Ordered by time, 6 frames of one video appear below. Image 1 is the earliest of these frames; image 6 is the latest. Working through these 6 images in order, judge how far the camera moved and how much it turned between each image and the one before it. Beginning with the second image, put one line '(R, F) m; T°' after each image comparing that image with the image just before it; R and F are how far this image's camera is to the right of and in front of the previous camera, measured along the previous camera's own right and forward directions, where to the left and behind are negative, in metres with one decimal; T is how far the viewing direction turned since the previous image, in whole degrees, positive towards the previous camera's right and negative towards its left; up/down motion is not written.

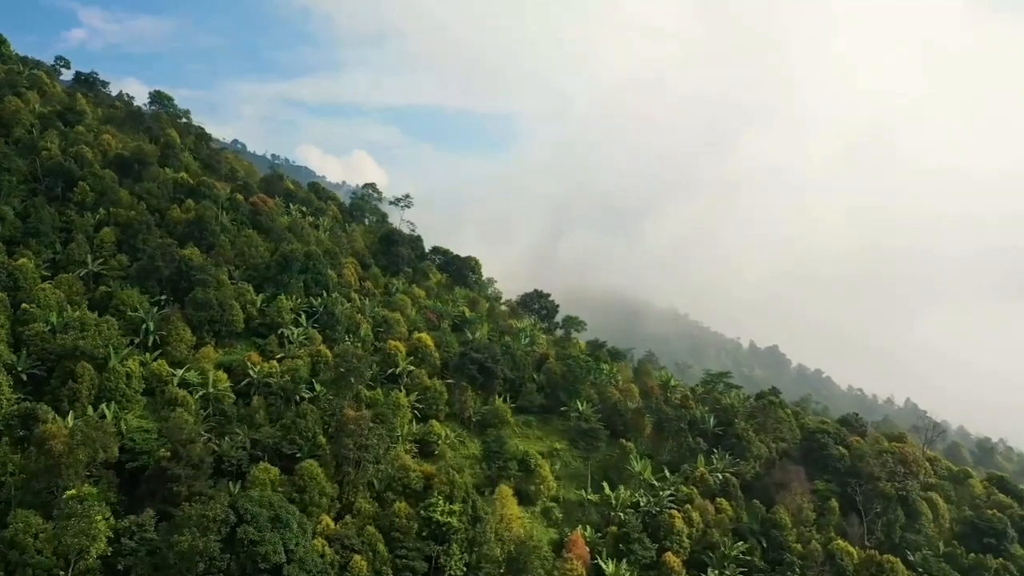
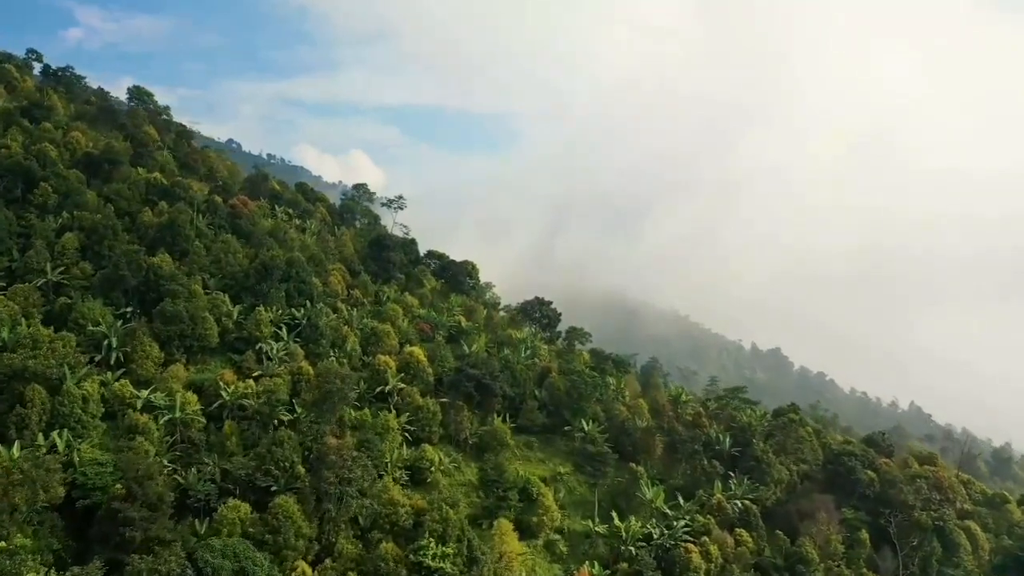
(-0.1, +3.3) m; 0°
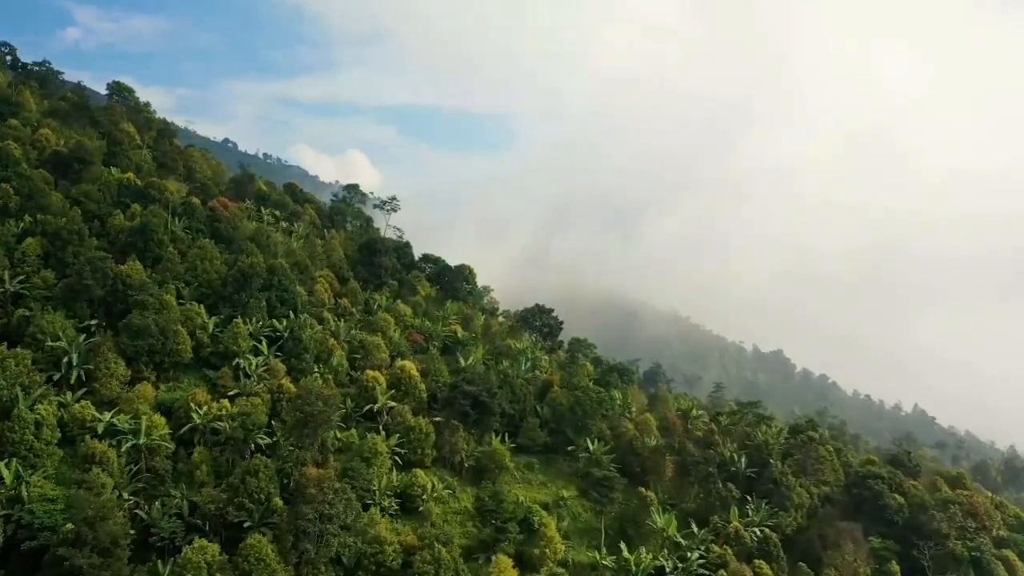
(0.0, +2.8) m; 0°
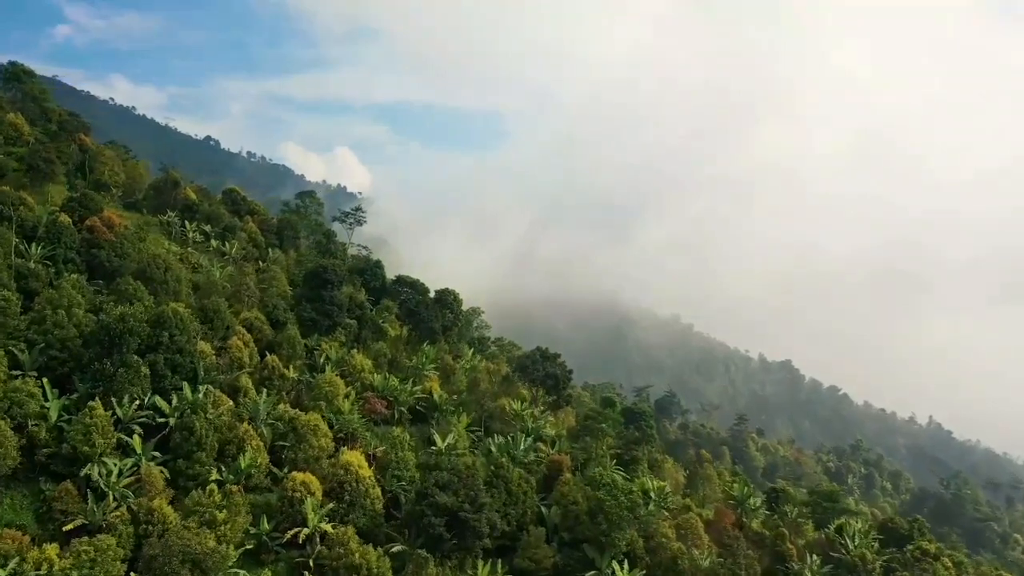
(0.0, +11.0) m; 0°
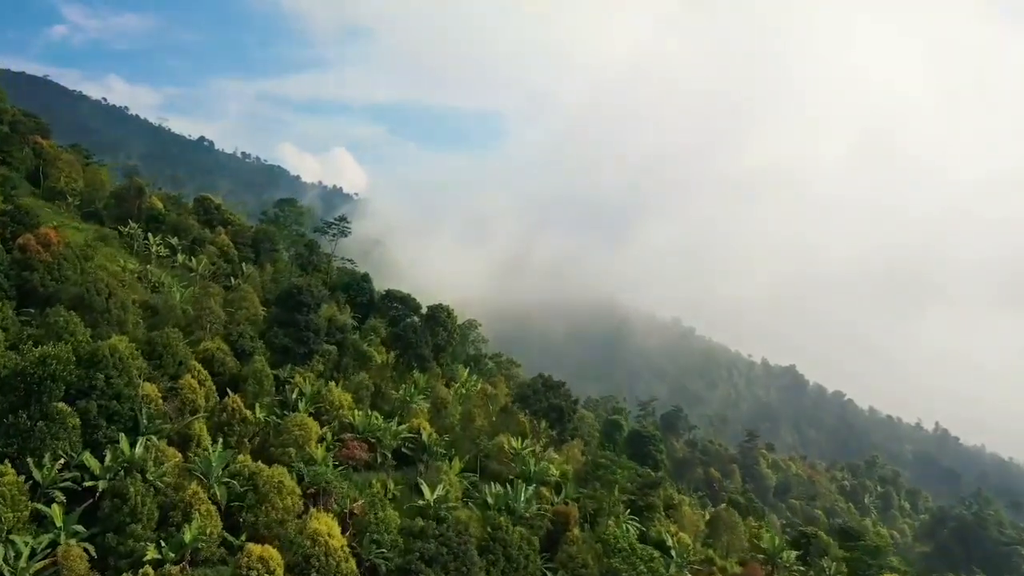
(0.0, +3.9) m; 0°
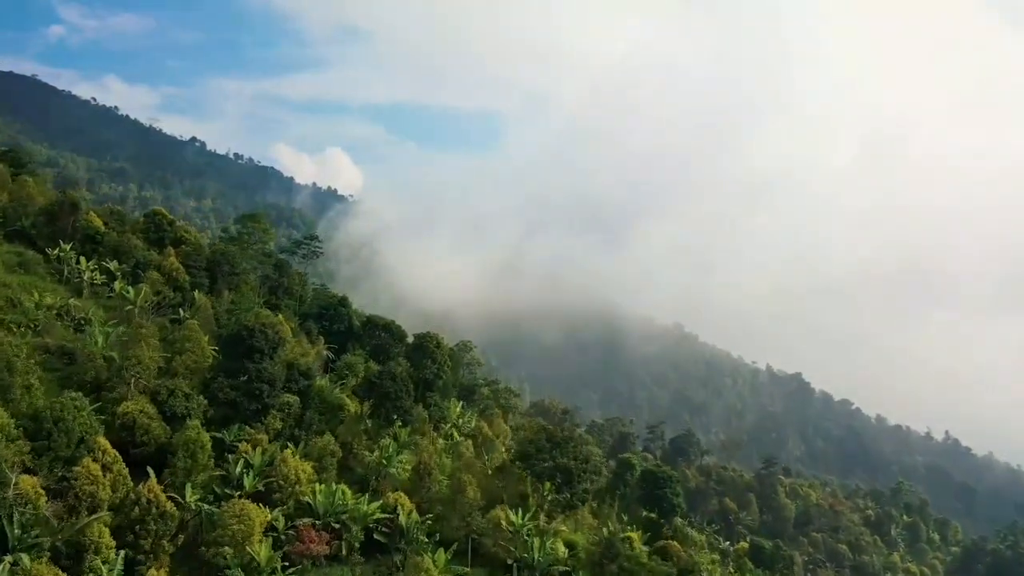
(0.0, +5.5) m; 0°
